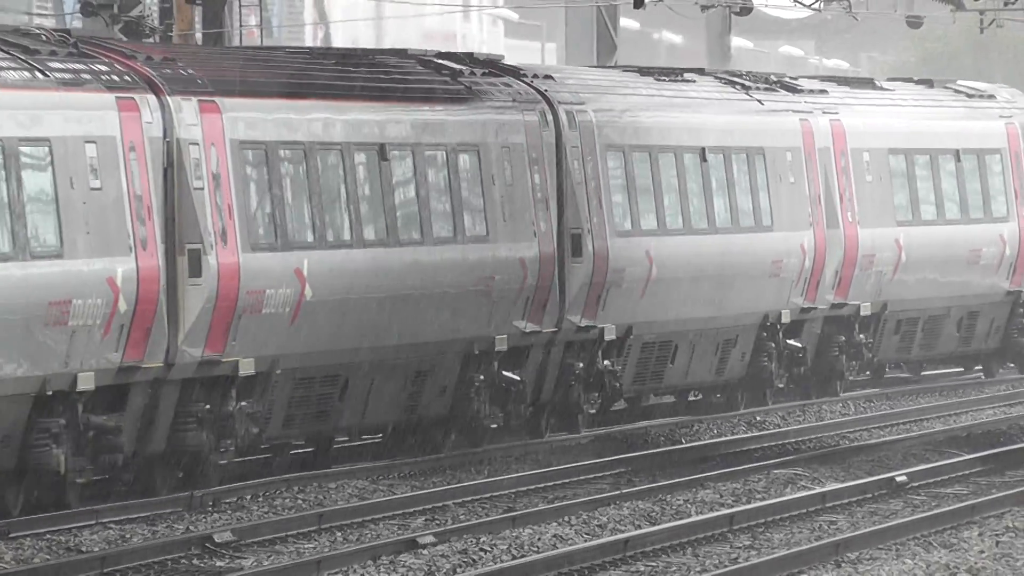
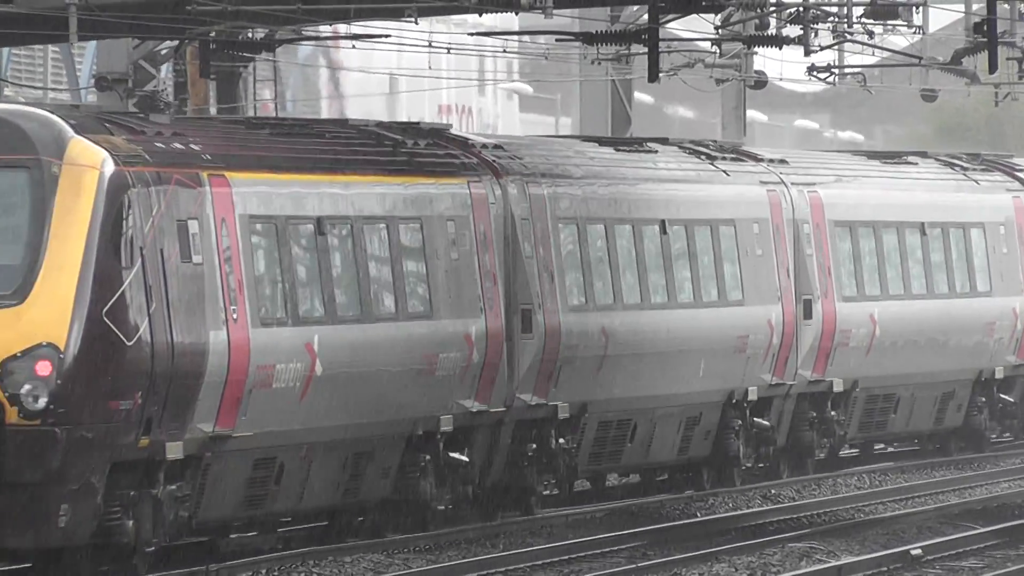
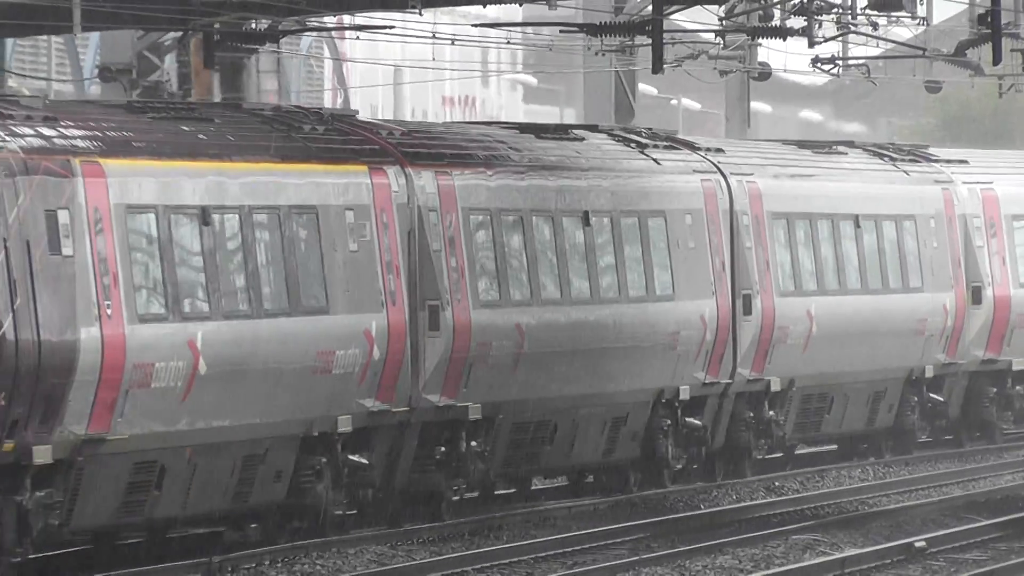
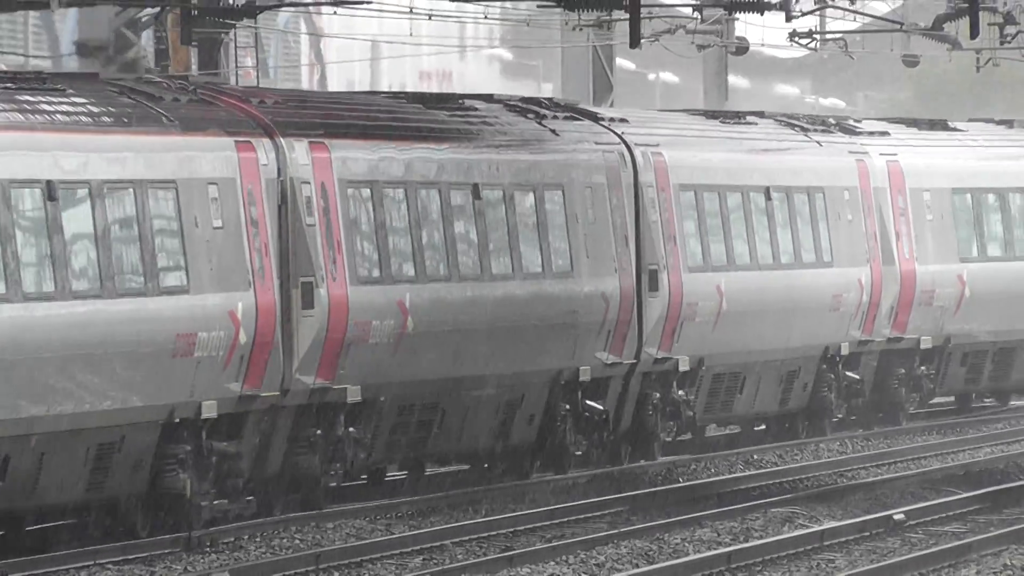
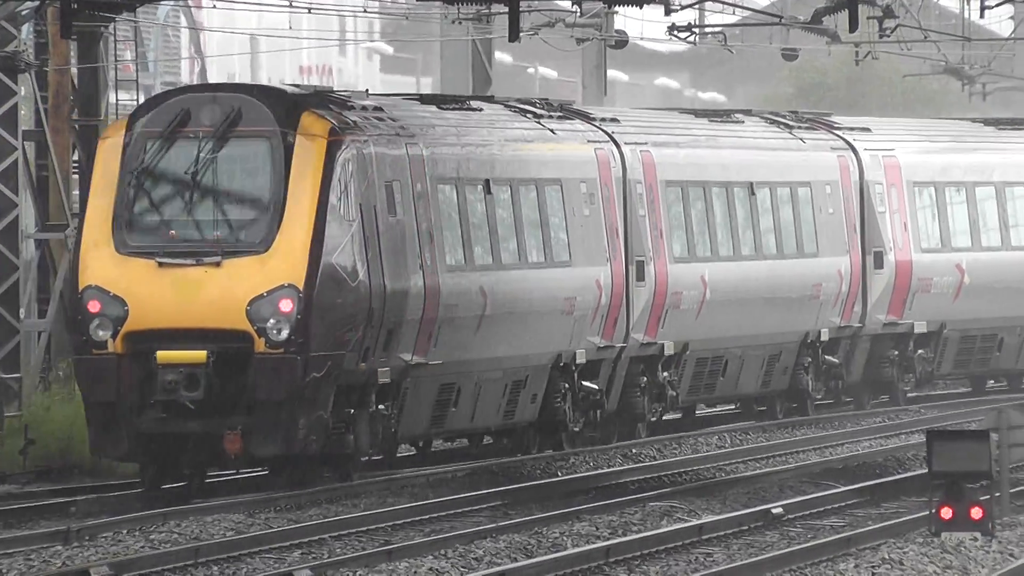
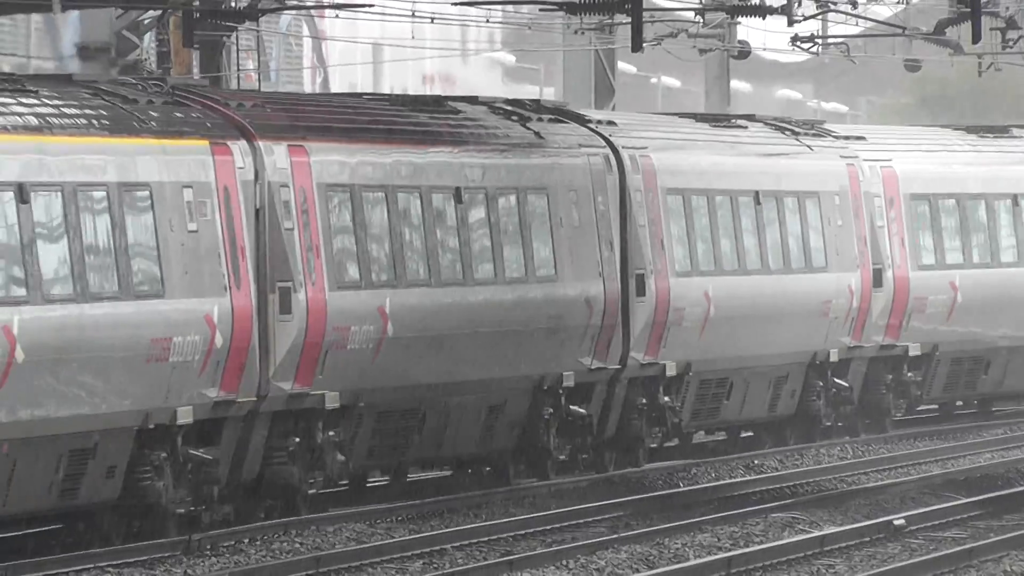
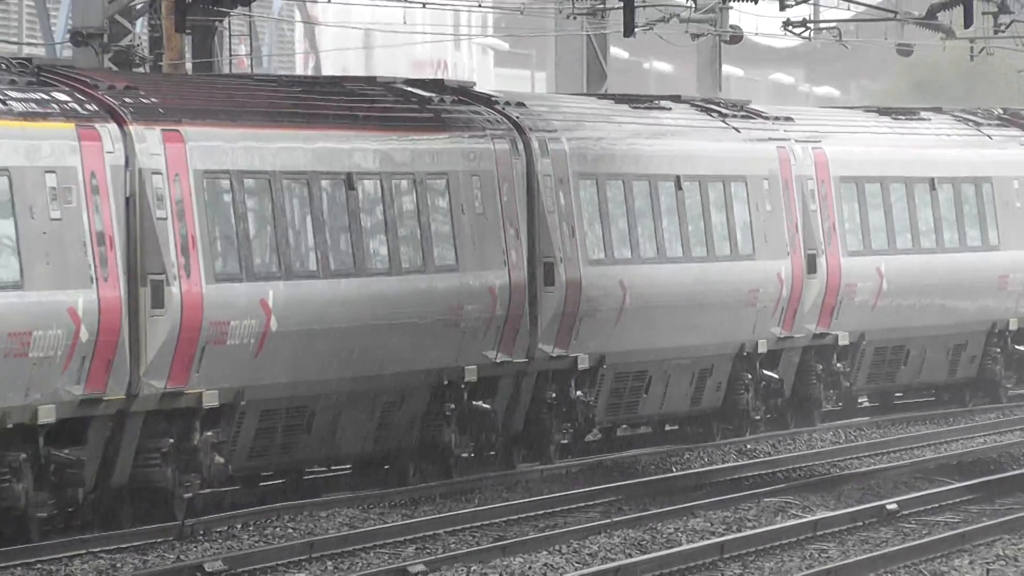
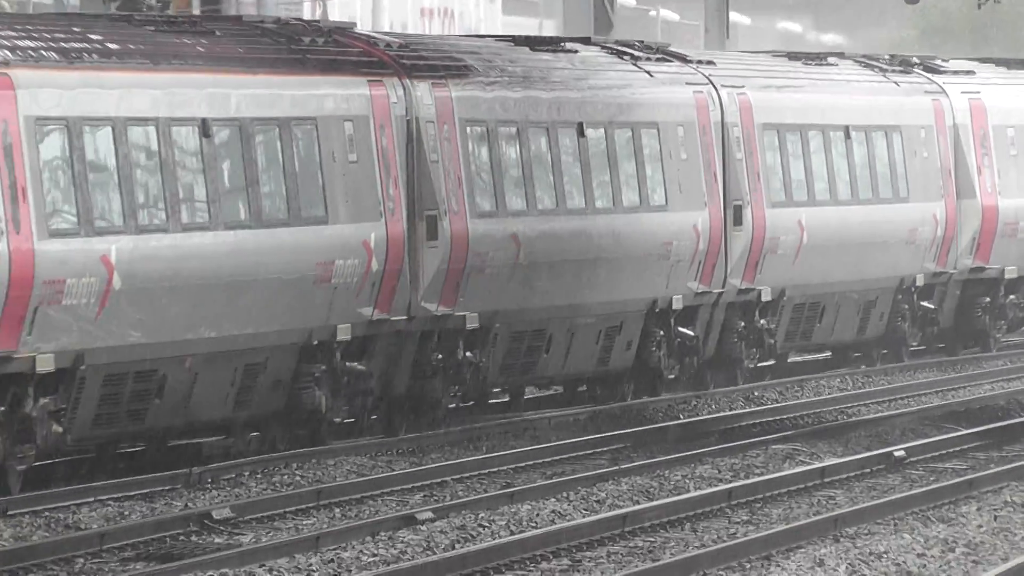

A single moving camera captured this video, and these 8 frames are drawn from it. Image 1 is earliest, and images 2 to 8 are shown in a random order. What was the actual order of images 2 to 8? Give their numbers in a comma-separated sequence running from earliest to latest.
4, 8, 7, 6, 3, 2, 5
